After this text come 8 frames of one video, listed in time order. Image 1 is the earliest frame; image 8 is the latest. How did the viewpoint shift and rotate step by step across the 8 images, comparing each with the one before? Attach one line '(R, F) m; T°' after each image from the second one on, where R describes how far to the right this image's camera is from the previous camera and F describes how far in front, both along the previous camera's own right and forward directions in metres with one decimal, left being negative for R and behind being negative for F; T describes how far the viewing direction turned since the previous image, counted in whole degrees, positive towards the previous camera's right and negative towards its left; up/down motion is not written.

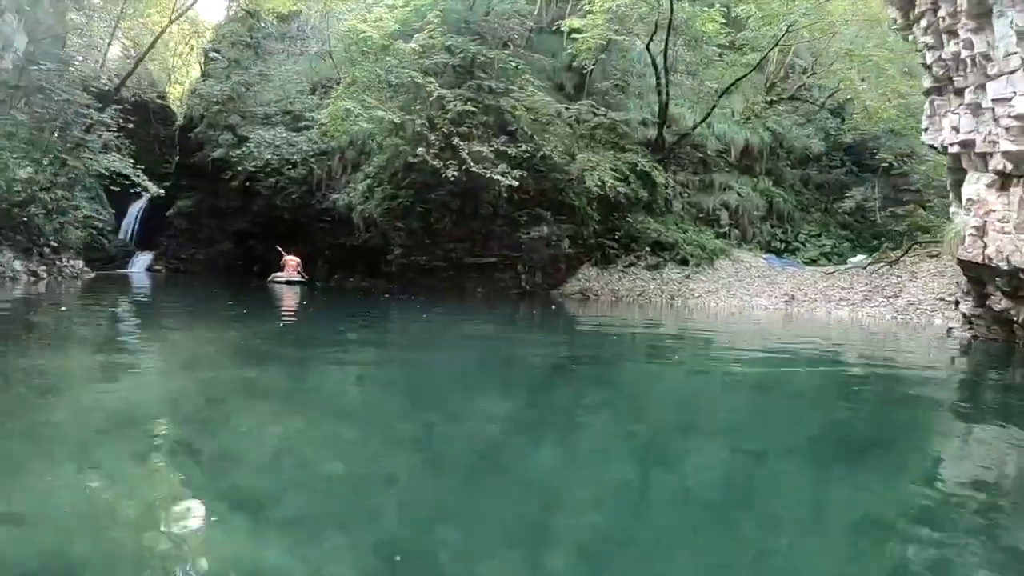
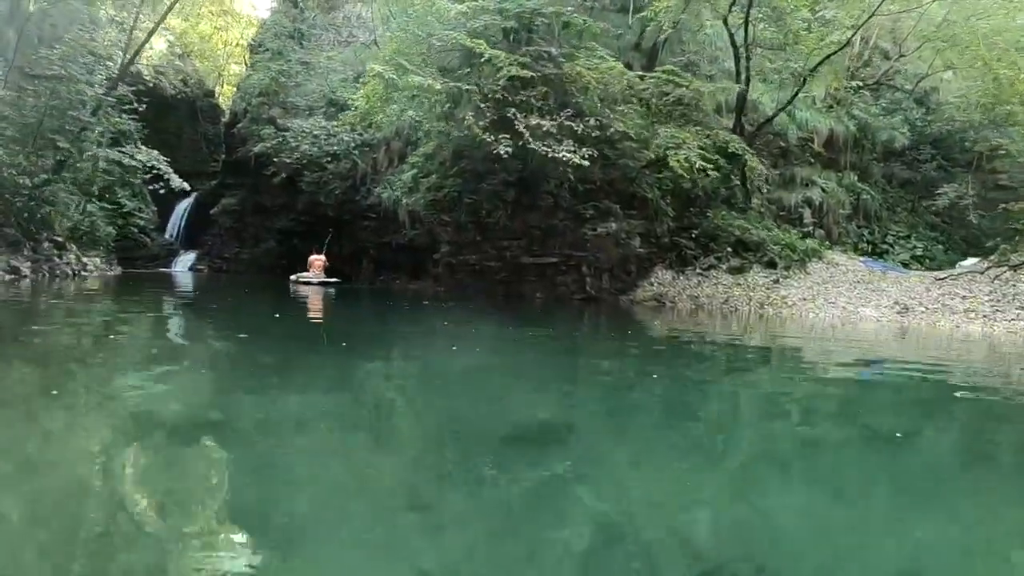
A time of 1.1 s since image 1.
(-0.1, +2.1) m; -3°
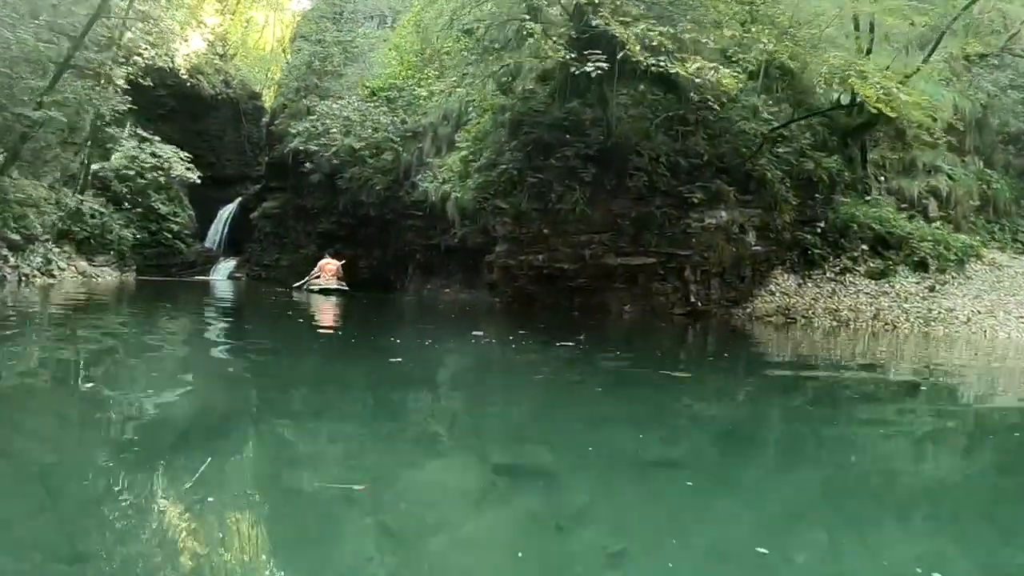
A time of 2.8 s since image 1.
(-0.2, +3.1) m; -3°
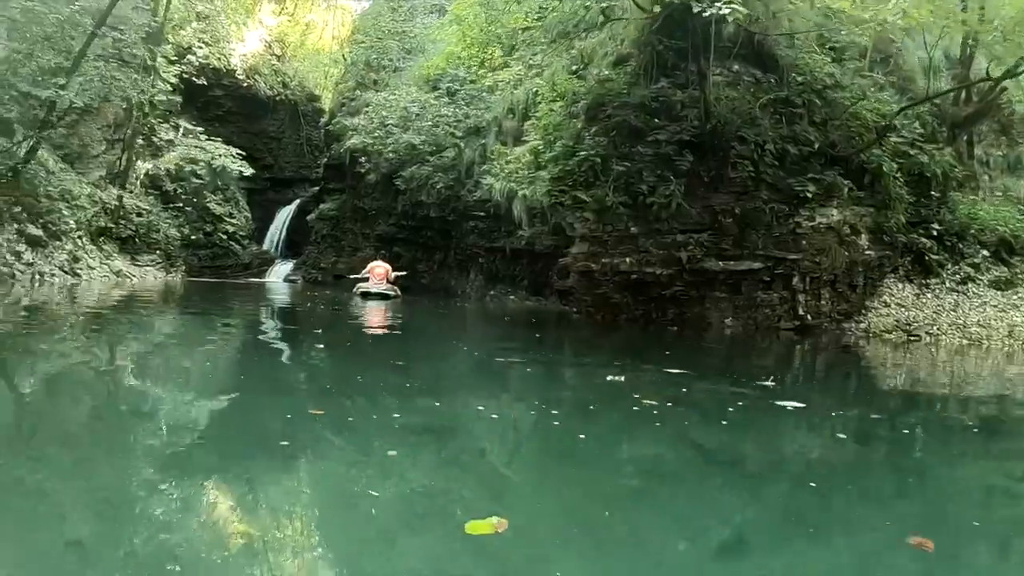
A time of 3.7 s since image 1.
(-0.1, +1.2) m; -3°
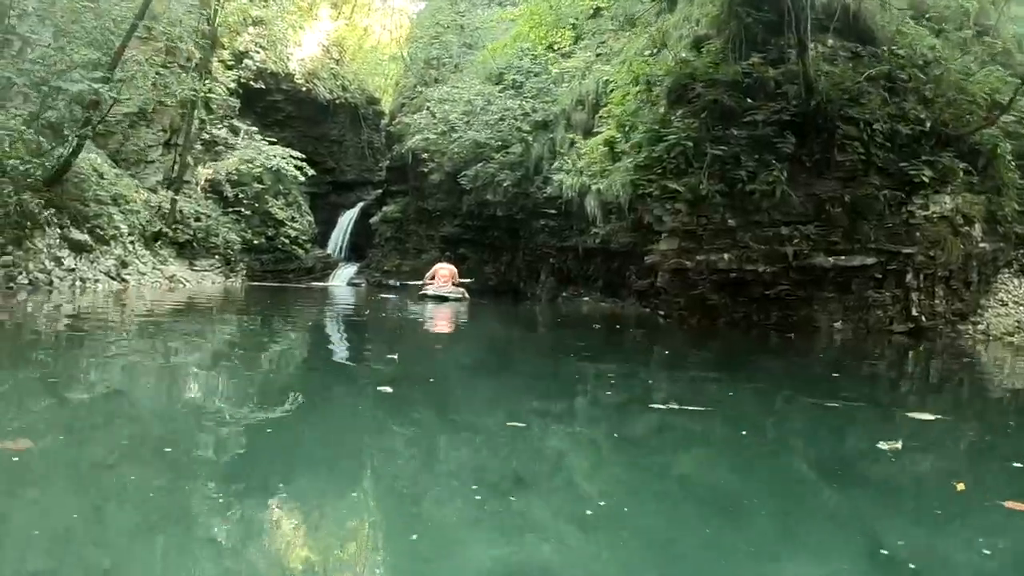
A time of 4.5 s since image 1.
(-0.1, +0.7) m; -3°
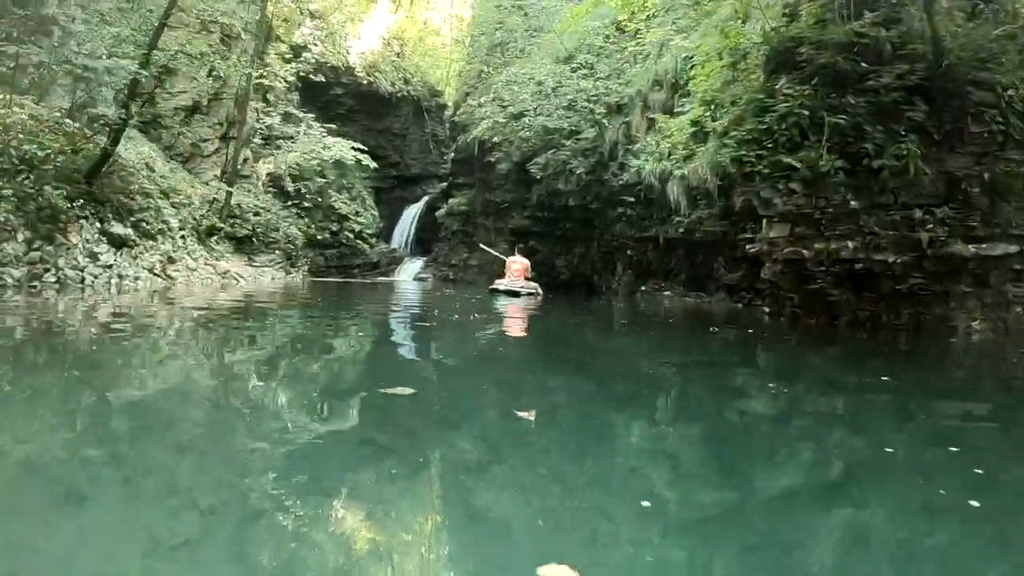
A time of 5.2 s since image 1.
(-0.1, +0.8) m; -3°
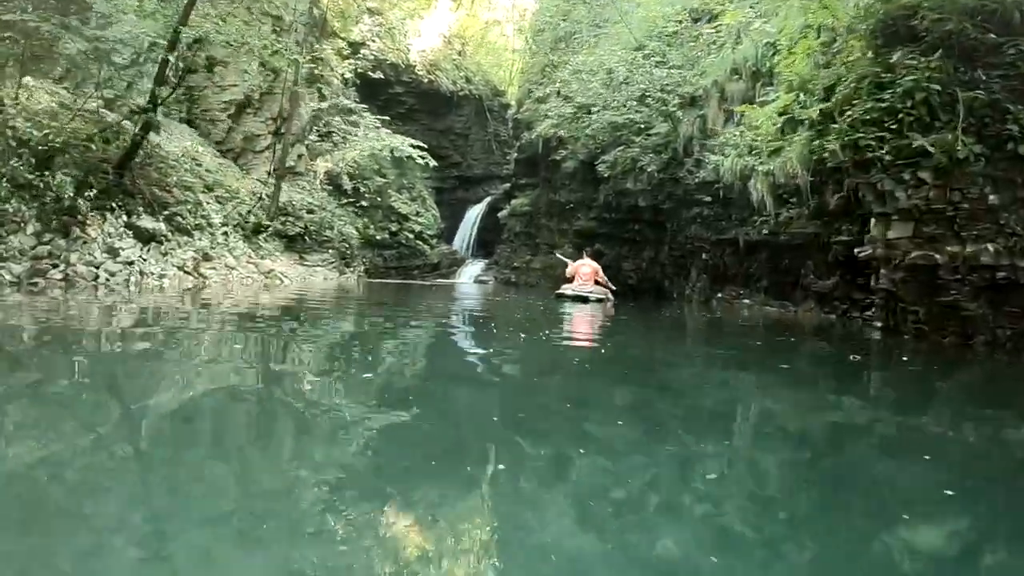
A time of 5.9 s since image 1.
(0.0, +0.8) m; -3°
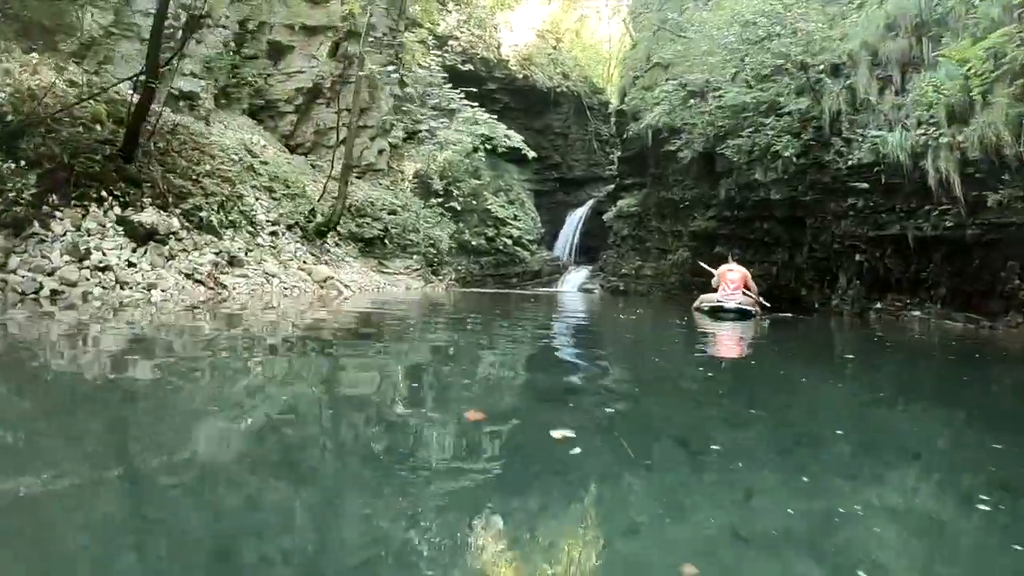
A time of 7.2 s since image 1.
(0.0, +1.7) m; -5°
